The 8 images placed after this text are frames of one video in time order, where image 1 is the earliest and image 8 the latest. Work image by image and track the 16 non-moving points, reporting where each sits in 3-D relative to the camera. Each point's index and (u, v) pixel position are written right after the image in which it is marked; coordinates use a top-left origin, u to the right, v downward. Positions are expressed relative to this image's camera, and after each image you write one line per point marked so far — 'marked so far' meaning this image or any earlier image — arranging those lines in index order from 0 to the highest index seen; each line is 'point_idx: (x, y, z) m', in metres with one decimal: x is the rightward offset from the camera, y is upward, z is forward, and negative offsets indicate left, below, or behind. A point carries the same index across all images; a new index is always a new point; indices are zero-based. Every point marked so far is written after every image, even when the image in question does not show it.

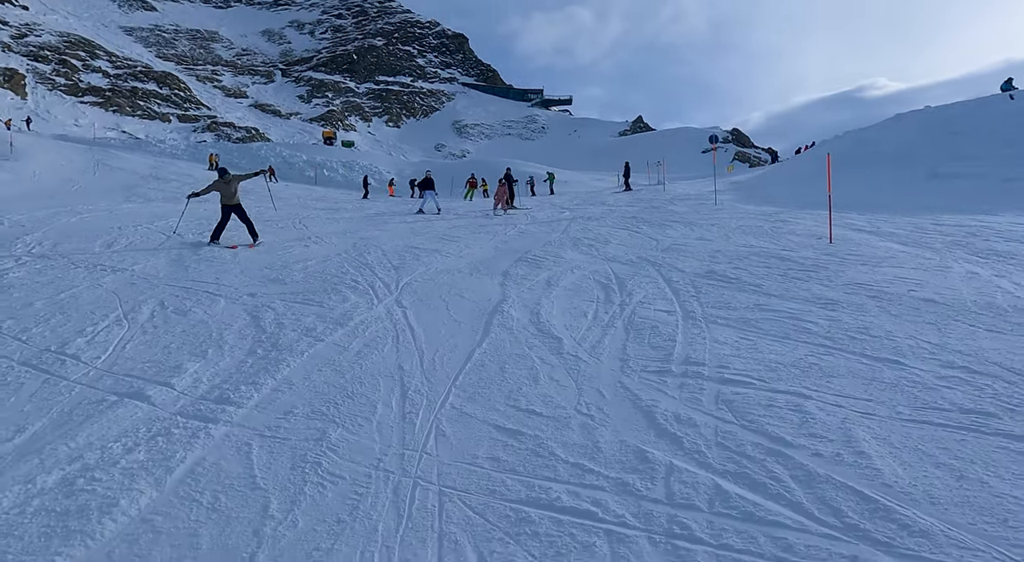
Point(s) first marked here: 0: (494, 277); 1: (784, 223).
0: (-0.3, +0.1, +8.6) m
1: (+6.5, +1.3, +13.8) m
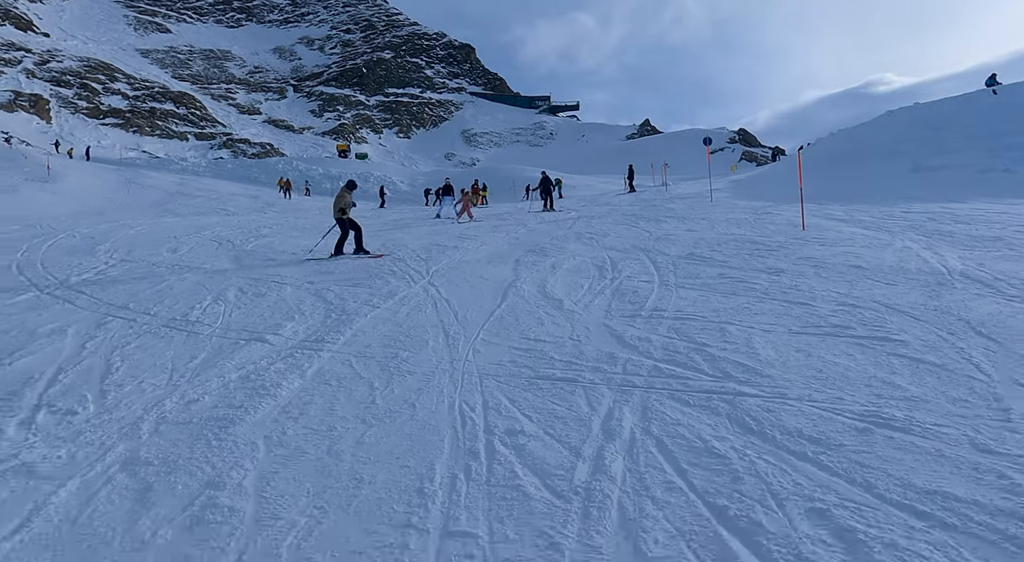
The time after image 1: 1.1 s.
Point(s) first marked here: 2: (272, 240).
0: (-0.1, +0.3, +10.4) m
1: (+6.8, +1.7, +15.4) m
2: (-6.6, +1.1, +15.6) m
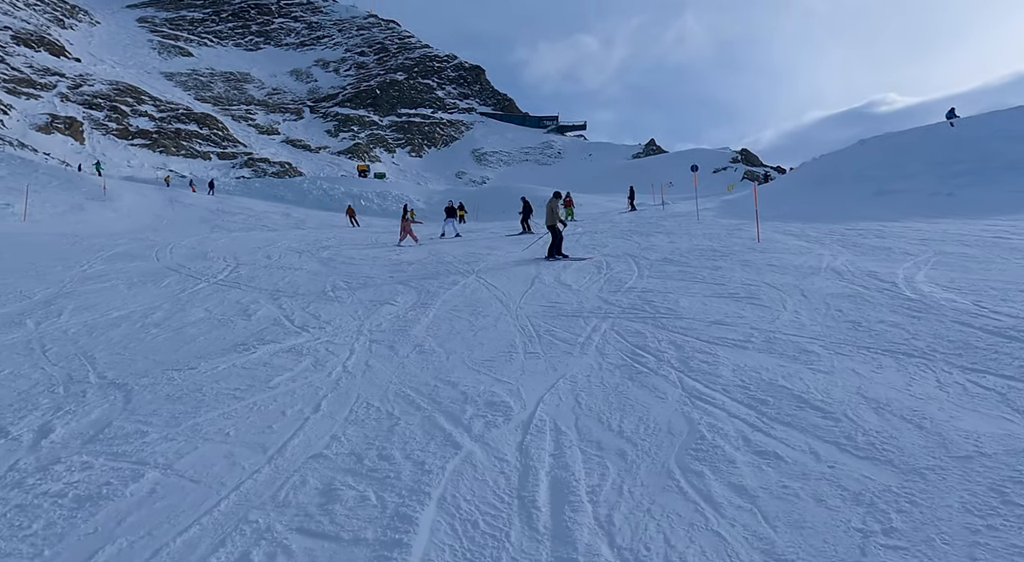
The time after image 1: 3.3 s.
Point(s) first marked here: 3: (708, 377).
0: (+0.5, +0.4, +14.2) m
1: (+7.4, +1.6, +19.2) m
2: (-6.0, +1.1, +19.5) m
3: (+1.6, -0.8, +4.9) m
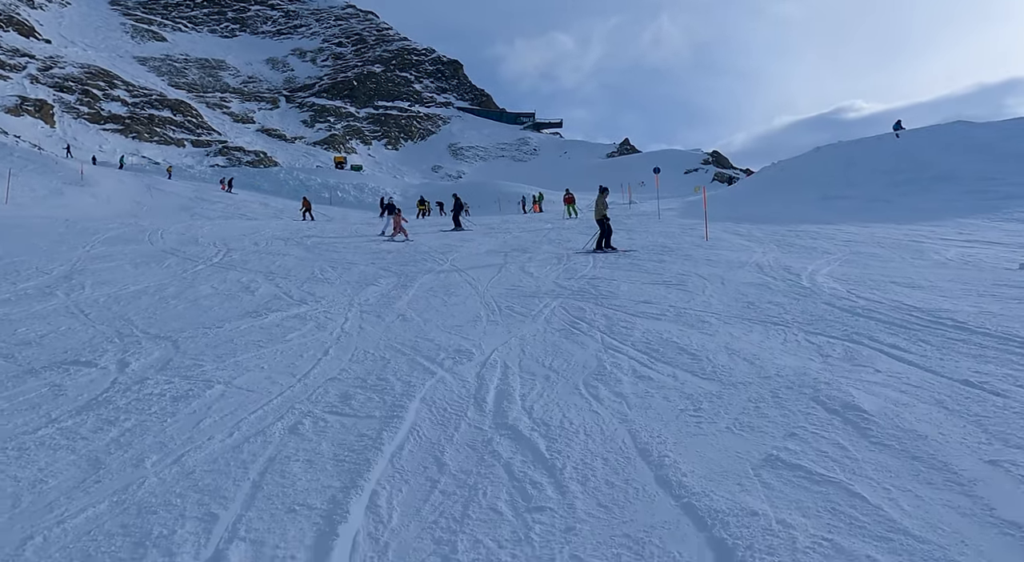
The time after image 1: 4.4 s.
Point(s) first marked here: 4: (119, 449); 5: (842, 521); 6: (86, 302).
0: (-0.3, +0.7, +15.7) m
1: (+6.4, +1.8, +21.0) m
2: (-6.9, +1.5, +20.7) m
3: (+1.2, -0.6, +6.5) m
4: (-2.3, -1.0, +3.5) m
5: (+1.4, -1.1, +2.6) m
6: (-6.4, -0.3, +8.8) m
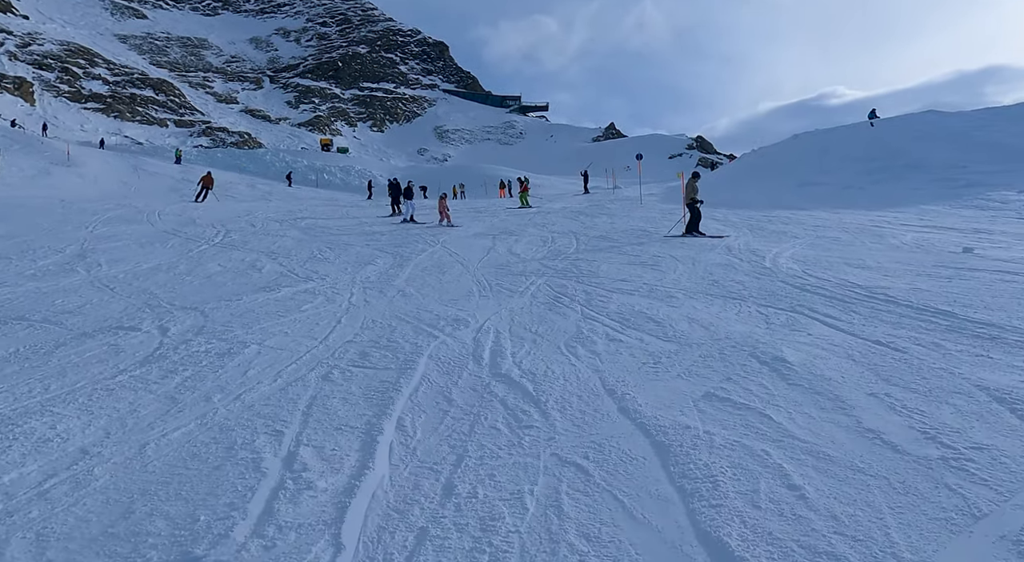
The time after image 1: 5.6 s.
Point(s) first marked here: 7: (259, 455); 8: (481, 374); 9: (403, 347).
0: (-0.7, +1.2, +16.6) m
1: (+5.9, +2.5, +22.0) m
2: (-7.4, +2.2, +21.4) m
3: (+1.1, -0.3, +7.4) m
4: (-2.4, -0.8, +4.3) m
5: (+1.4, -0.9, +3.5) m
6: (-6.5, 0.0, +9.5) m
7: (-1.4, -1.0, +3.3) m
8: (-0.3, -0.8, +4.8) m
9: (-1.1, -0.6, +5.7) m
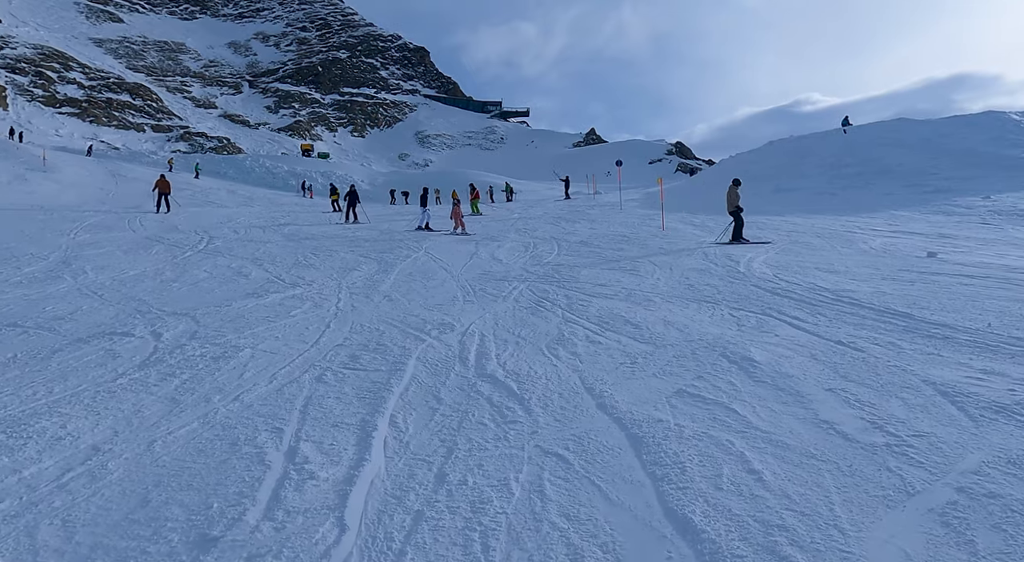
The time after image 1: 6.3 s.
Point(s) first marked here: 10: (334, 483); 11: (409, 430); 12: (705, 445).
0: (-1.1, +1.1, +16.8) m
1: (+5.3, +2.3, +22.4) m
2: (-8.0, +2.0, +21.4) m
3: (+0.9, -0.4, +7.7) m
4: (-2.5, -0.9, +4.5) m
5: (+1.3, -0.9, +3.8) m
6: (-6.8, -0.1, +9.6) m
7: (-1.5, -1.0, +3.5) m
8: (-0.4, -0.8, +5.1) m
9: (-1.2, -0.7, +6.0) m
10: (-0.9, -1.1, +3.1) m
11: (-0.7, -1.0, +3.9) m
12: (+1.2, -1.0, +3.5) m
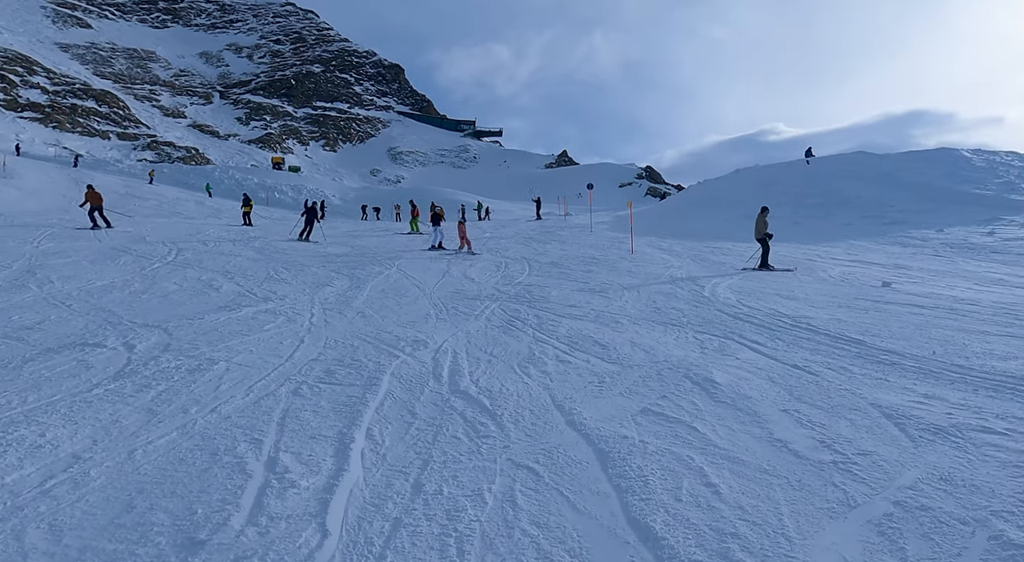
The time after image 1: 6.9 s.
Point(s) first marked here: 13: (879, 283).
0: (-1.9, +0.5, +17.0) m
1: (+4.2, +1.4, +22.9) m
2: (-9.0, +1.5, +21.3) m
3: (+0.5, -0.7, +7.9) m
4: (-2.7, -1.0, +4.6) m
5: (+1.2, -1.1, +4.1) m
6: (-7.2, -0.2, +9.5) m
7: (-1.6, -1.1, +3.6) m
8: (-0.6, -1.0, +5.2) m
9: (-1.5, -0.9, +6.1) m
10: (-1.1, -1.1, +3.2) m
11: (-0.9, -1.1, +4.0) m
12: (+1.0, -1.1, +3.8) m
13: (+8.6, -0.1, +13.8) m
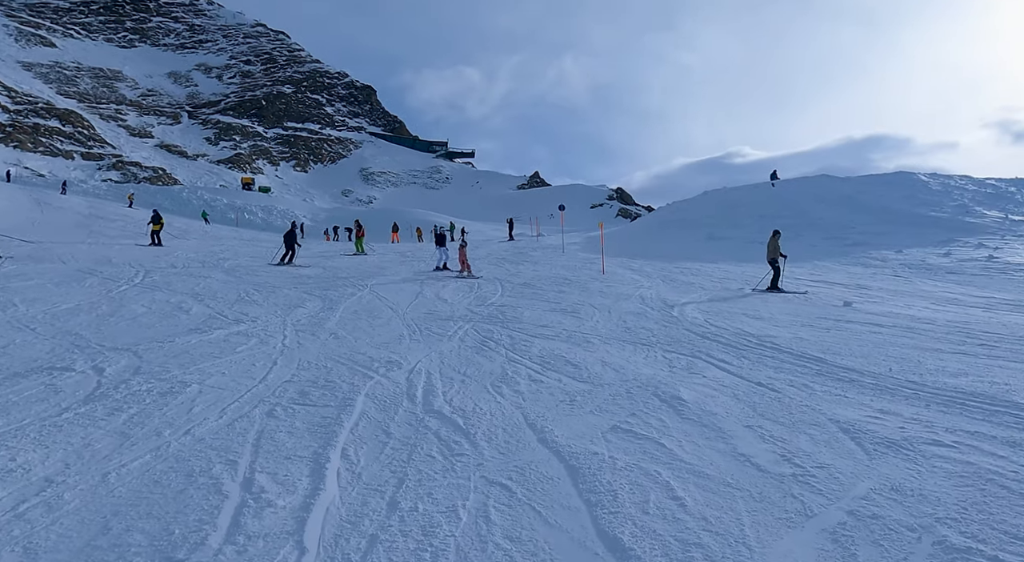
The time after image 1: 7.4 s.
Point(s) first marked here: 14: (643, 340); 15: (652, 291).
0: (-2.7, -0.1, +17.0) m
1: (+3.2, +0.6, +23.3) m
2: (-10.0, +0.7, +21.0) m
3: (+0.2, -1.0, +8.0) m
4: (-2.9, -1.1, +4.6) m
5: (+1.0, -1.3, +4.2) m
6: (-7.7, -0.6, +9.3) m
7: (-1.8, -1.2, +3.6) m
8: (-0.9, -1.2, +5.3) m
9: (-1.8, -1.1, +6.1) m
10: (-1.2, -1.3, +3.3) m
11: (-1.0, -1.2, +4.1) m
12: (+0.8, -1.3, +3.9) m
13: (+7.9, -0.5, +14.3) m
14: (+2.0, -0.9, +9.0) m
15: (+3.7, -0.3, +15.8) m
